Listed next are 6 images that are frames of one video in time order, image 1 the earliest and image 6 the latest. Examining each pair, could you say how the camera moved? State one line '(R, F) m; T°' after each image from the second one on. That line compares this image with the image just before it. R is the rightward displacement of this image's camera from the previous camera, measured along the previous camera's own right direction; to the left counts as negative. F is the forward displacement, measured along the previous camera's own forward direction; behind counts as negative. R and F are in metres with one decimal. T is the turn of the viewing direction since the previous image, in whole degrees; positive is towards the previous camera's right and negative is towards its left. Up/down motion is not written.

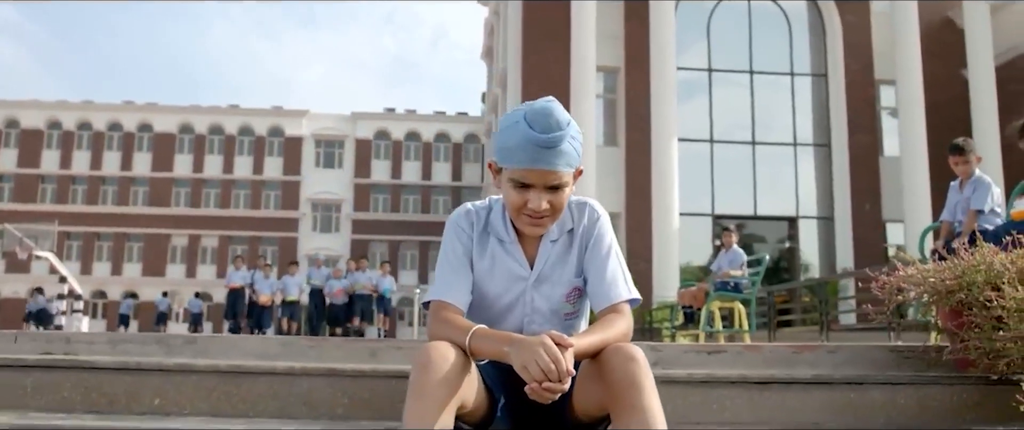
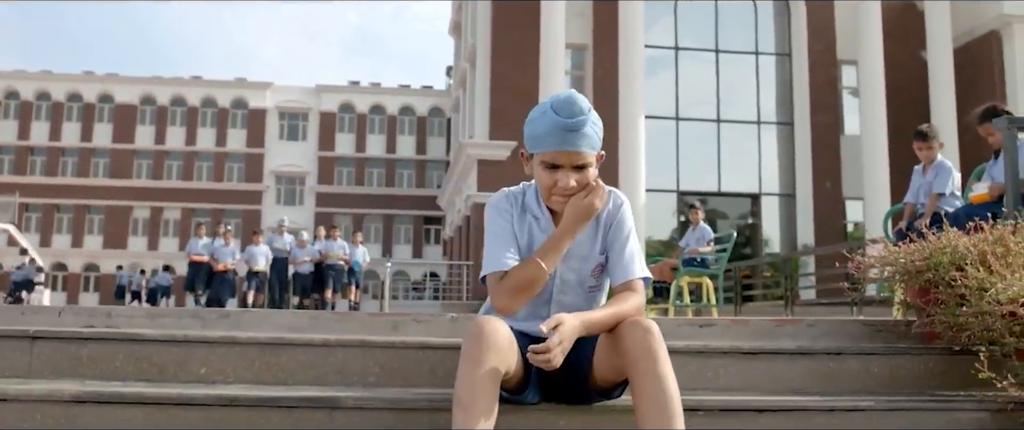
(-0.2, -0.3) m; +2°
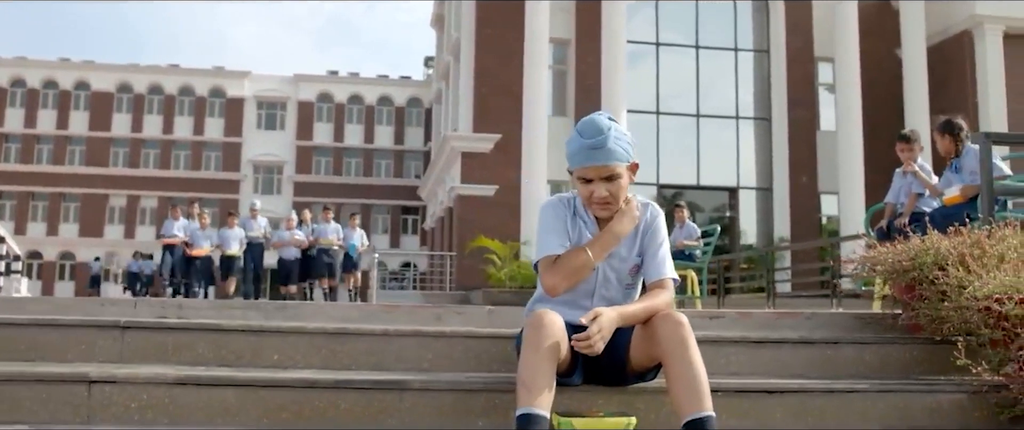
(-0.2, -0.4) m; +2°
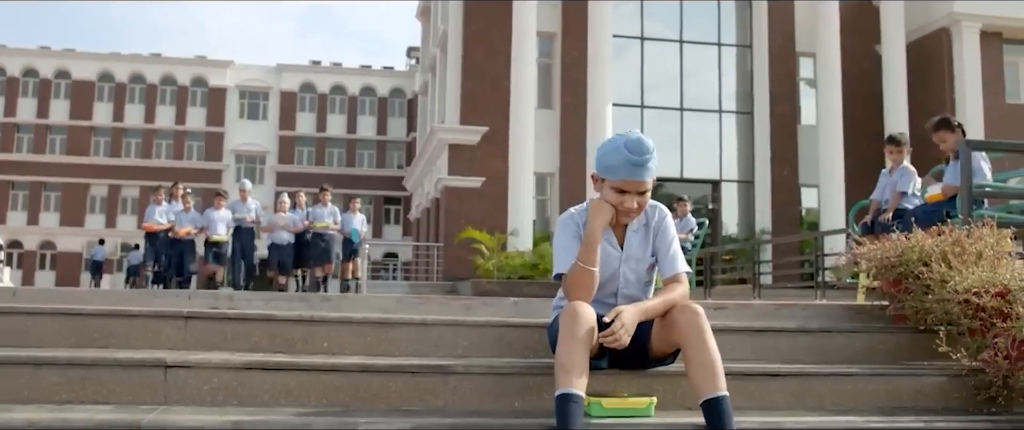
(-0.2, -0.3) m; +1°
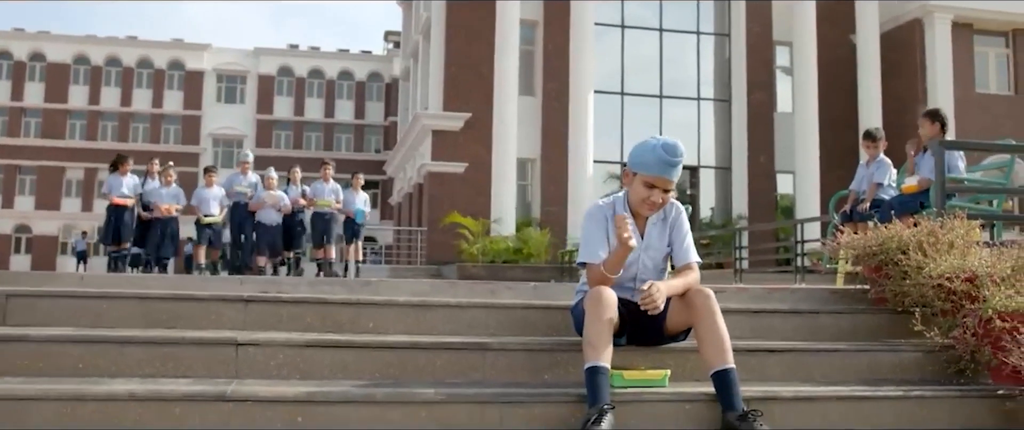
(-0.2, -0.4) m; +2°
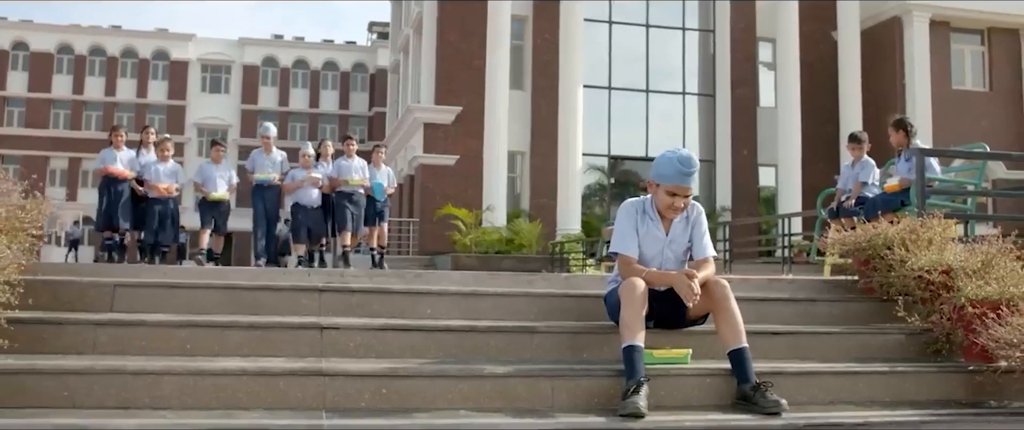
(-0.3, -0.6) m; +1°
